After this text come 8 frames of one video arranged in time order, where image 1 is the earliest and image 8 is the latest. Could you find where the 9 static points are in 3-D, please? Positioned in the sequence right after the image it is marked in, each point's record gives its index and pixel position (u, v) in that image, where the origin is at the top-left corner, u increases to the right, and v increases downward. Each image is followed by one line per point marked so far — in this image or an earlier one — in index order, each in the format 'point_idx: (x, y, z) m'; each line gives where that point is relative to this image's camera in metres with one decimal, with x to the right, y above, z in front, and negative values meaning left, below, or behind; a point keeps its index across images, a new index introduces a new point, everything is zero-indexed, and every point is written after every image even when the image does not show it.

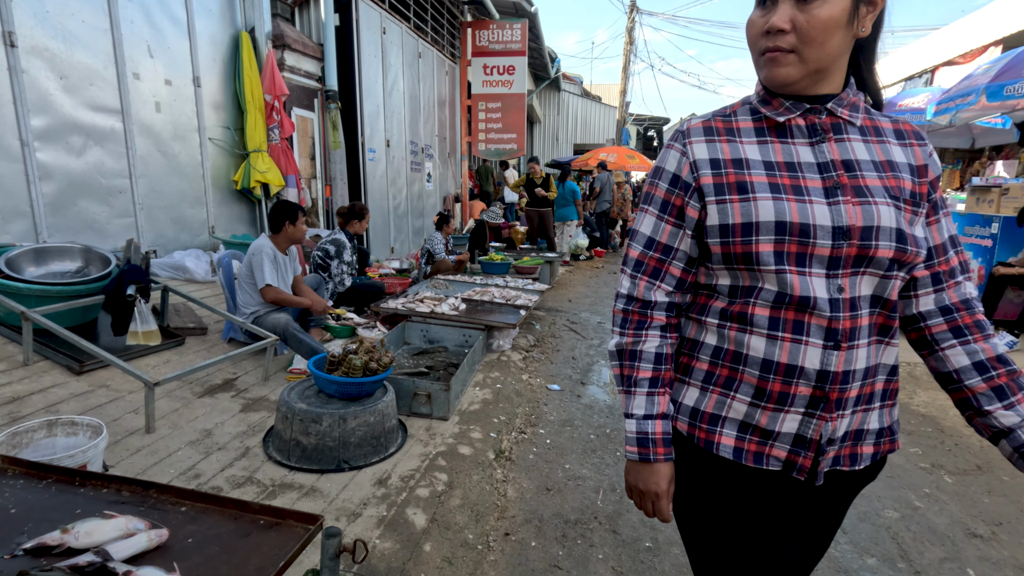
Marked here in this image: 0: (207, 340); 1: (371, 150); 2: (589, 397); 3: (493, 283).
0: (-2.3, -0.4, +4.0) m
1: (-2.3, +2.2, +8.7) m
2: (+0.6, -0.9, +4.2) m
3: (-0.2, 0.0, +6.1) m
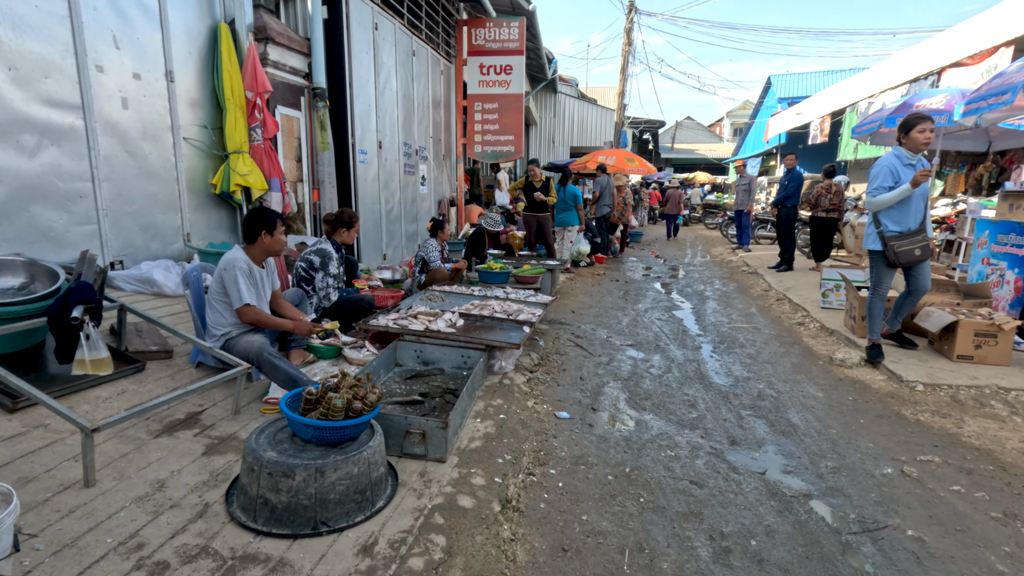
0: (-2.2, -0.5, +3.5) m
1: (-2.3, +2.1, +8.2) m
2: (+0.6, -1.0, +3.8) m
3: (-0.2, -0.1, +5.7) m
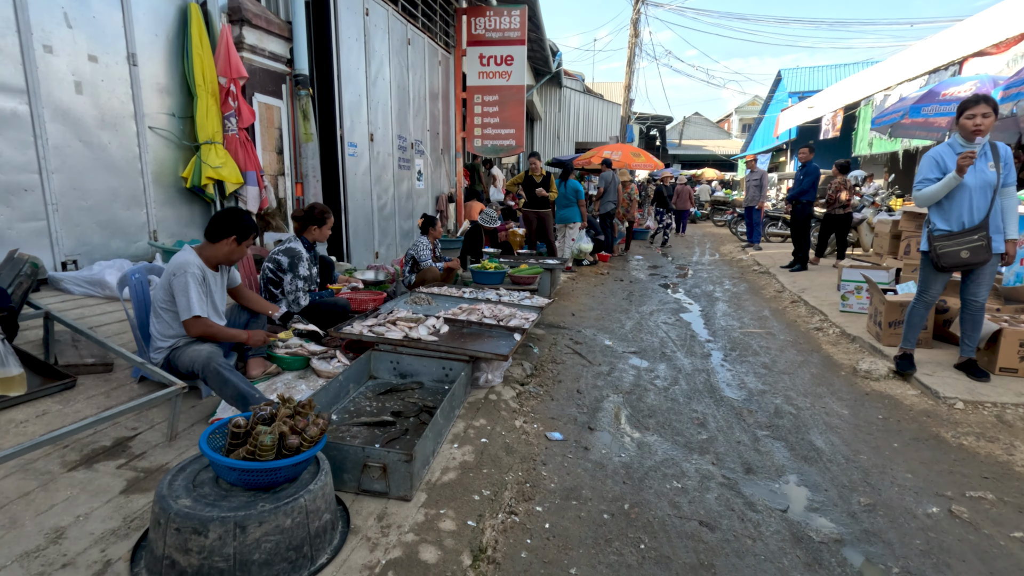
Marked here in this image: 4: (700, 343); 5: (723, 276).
0: (-2.3, -0.5, +3.1) m
1: (-2.3, +2.1, +7.8) m
2: (+0.5, -1.0, +3.3) m
3: (-0.3, -0.1, +5.2) m
4: (+2.0, -0.6, +5.6) m
5: (+3.8, +0.2, +9.6) m
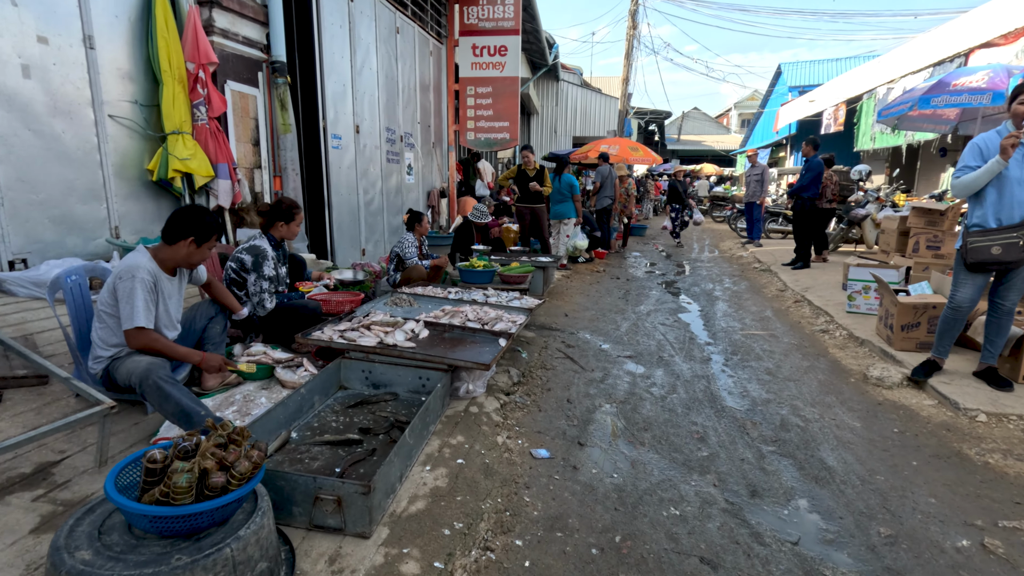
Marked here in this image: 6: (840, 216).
0: (-2.4, -0.6, +2.8) m
1: (-2.5, +2.1, +7.4) m
2: (+0.4, -1.0, +3.0) m
3: (-0.4, -0.1, +4.9) m
4: (+1.8, -0.6, +5.3) m
5: (+3.7, +0.3, +9.3) m
6: (+6.5, +1.4, +10.6) m
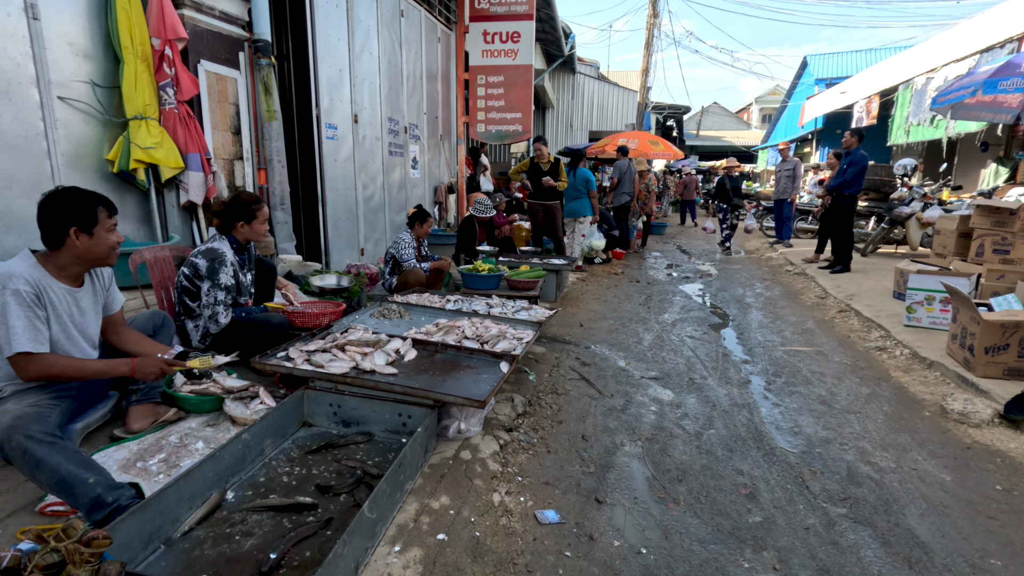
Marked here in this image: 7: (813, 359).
0: (-2.4, -0.6, +2.2) m
1: (-2.3, +2.1, +6.8) m
2: (+0.4, -1.1, +2.4) m
3: (-0.3, -0.2, +4.2) m
4: (+1.9, -0.7, +4.6) m
5: (+3.8, +0.2, +8.5) m
6: (+6.7, +1.3, +9.8) m
7: (+2.6, -0.6, +4.7) m
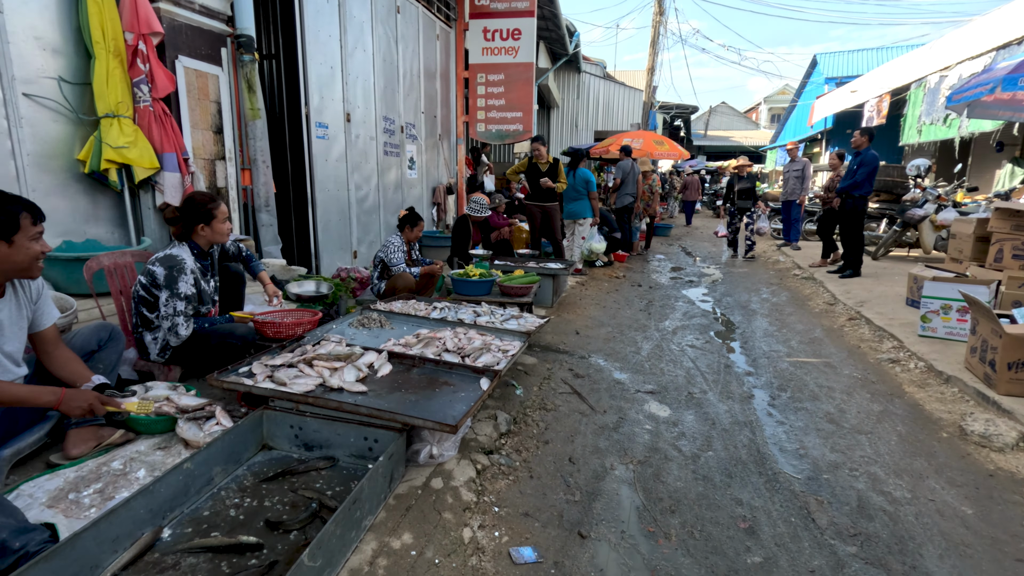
0: (-2.6, -0.7, +2.0) m
1: (-2.4, +2.0, +6.6) m
2: (+0.3, -1.2, +2.1) m
3: (-0.4, -0.2, +4.0) m
4: (+1.8, -0.7, +4.3) m
5: (+3.8, +0.1, +8.3) m
6: (+6.7, +1.3, +9.5) m
7: (+2.5, -0.7, +4.4) m
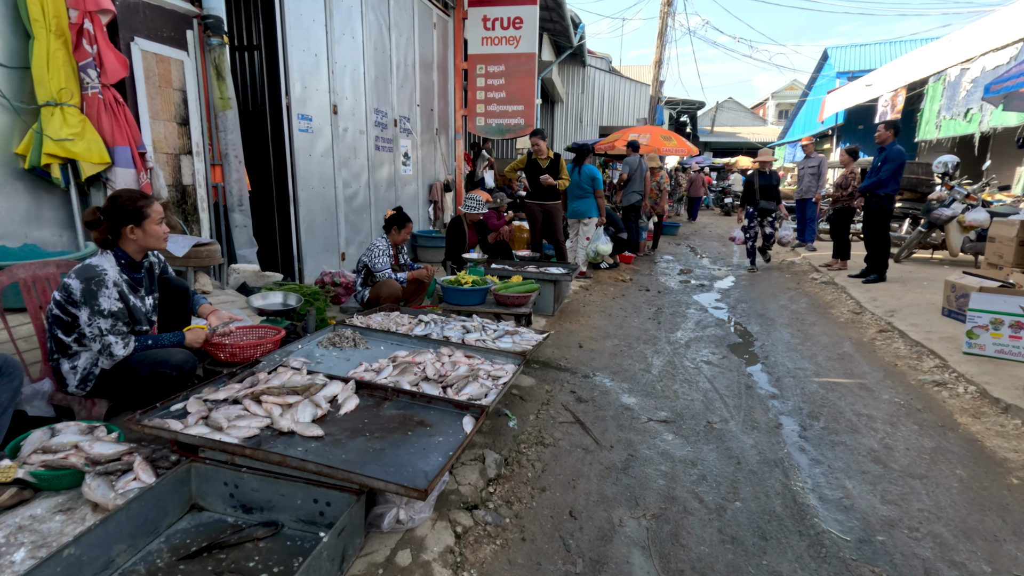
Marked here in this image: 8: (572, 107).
0: (-2.6, -0.8, +1.5) m
1: (-2.4, +2.0, +6.1) m
2: (+0.3, -1.3, +1.6) m
3: (-0.5, -0.3, +3.5) m
4: (+1.8, -0.8, +3.8) m
5: (+3.8, 0.0, +7.7) m
6: (+6.7, +1.2, +8.9) m
7: (+2.5, -0.8, +3.9) m
8: (+2.2, +6.7, +19.7) m
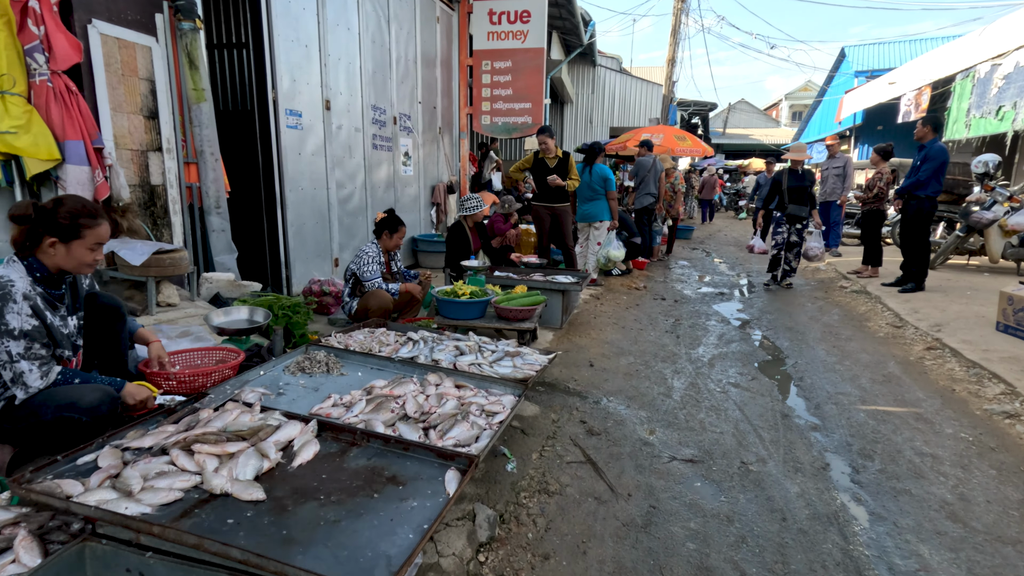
0: (-2.7, -0.8, +1.1) m
1: (-2.3, +1.9, +5.7) m
2: (+0.2, -1.4, +1.1) m
3: (-0.5, -0.4, +3.0) m
4: (+1.8, -0.9, +3.3) m
5: (+3.9, -0.1, +7.2) m
6: (+6.8, +1.1, +8.3) m
7: (+2.5, -0.9, +3.3) m
8: (+2.5, +6.5, +19.2) m
